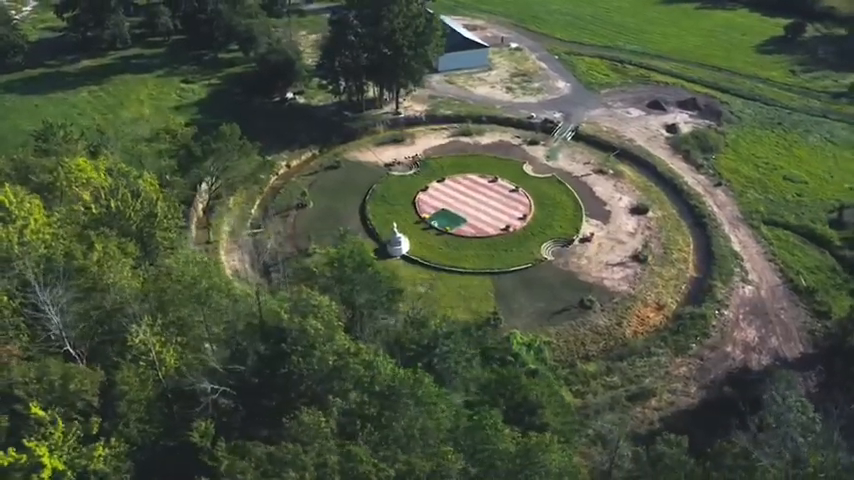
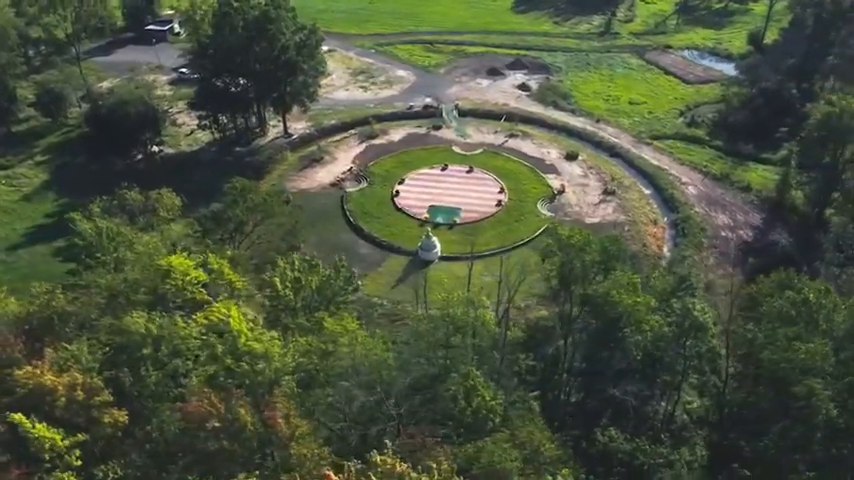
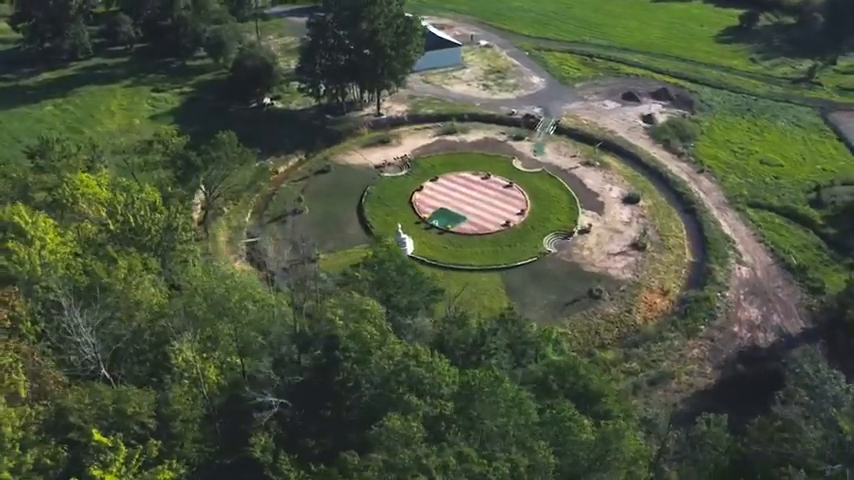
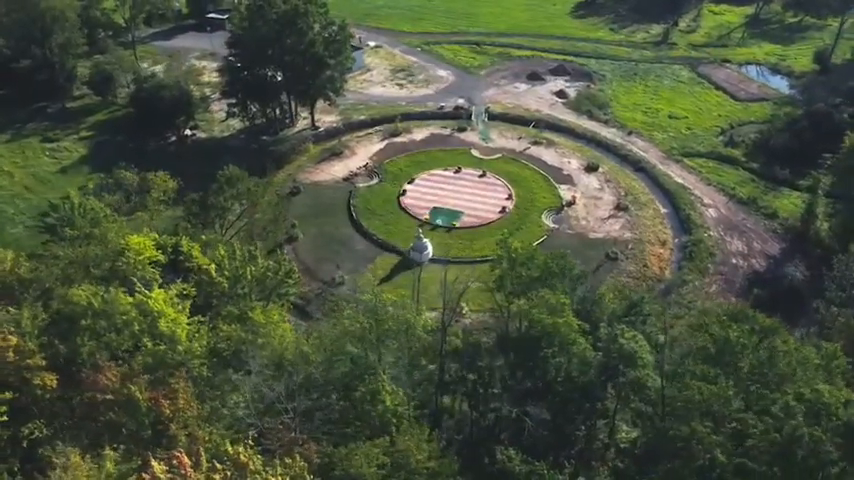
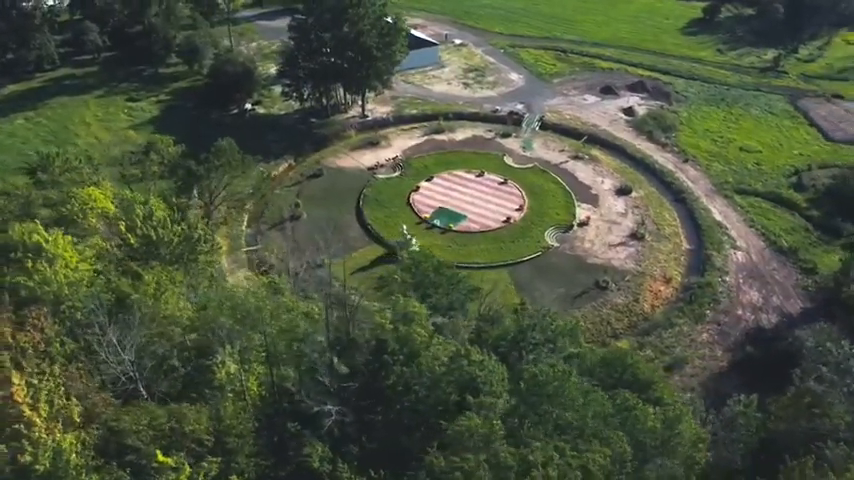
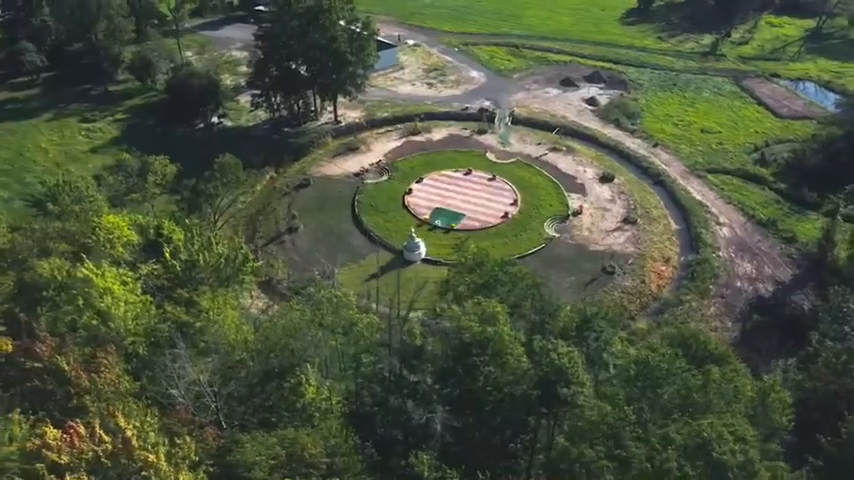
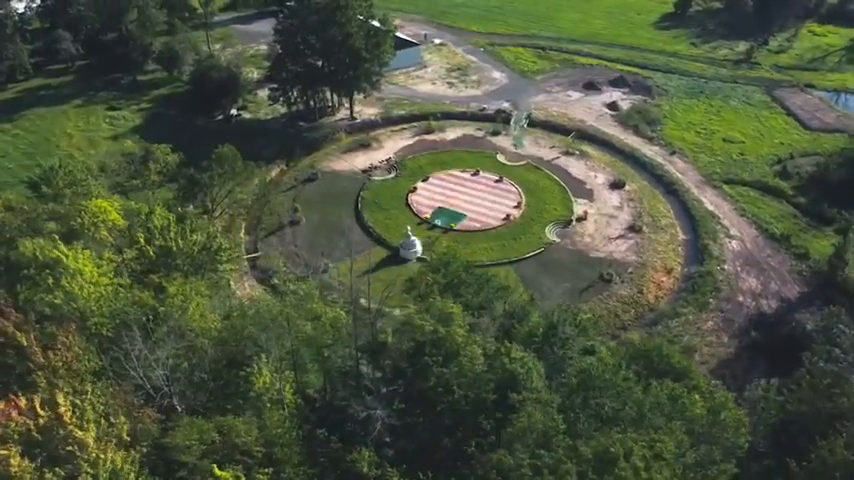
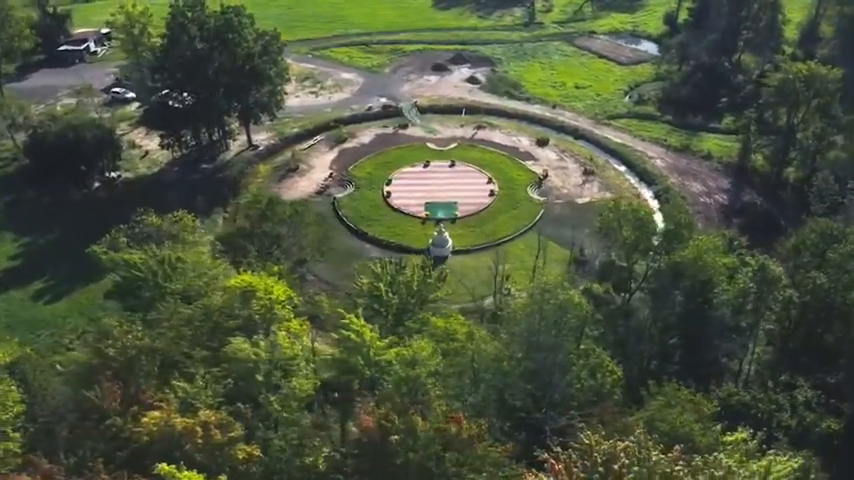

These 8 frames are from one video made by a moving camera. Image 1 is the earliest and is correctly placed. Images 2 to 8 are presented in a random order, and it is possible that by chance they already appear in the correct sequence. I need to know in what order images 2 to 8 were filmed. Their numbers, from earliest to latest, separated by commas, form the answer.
3, 5, 7, 6, 4, 2, 8
